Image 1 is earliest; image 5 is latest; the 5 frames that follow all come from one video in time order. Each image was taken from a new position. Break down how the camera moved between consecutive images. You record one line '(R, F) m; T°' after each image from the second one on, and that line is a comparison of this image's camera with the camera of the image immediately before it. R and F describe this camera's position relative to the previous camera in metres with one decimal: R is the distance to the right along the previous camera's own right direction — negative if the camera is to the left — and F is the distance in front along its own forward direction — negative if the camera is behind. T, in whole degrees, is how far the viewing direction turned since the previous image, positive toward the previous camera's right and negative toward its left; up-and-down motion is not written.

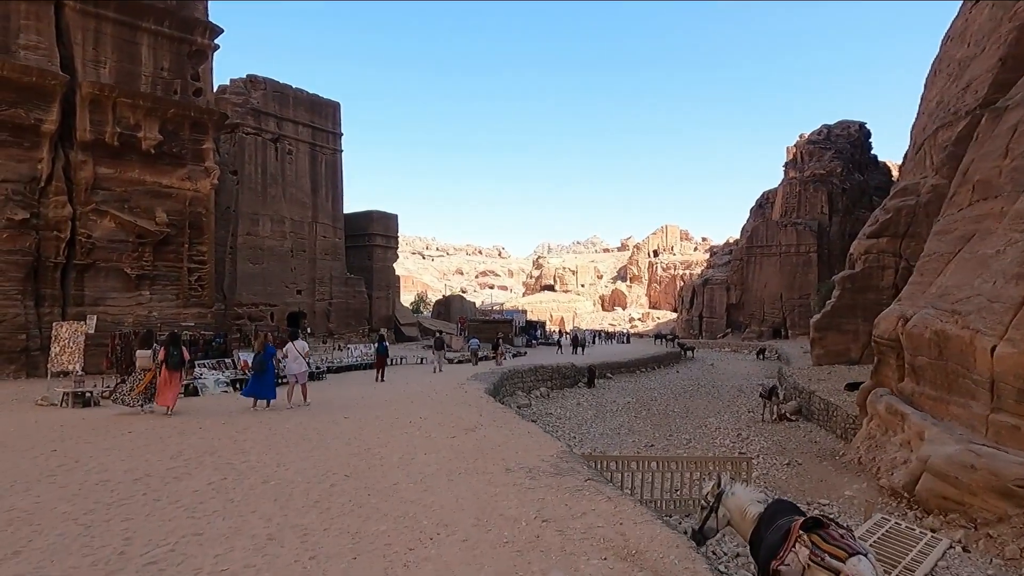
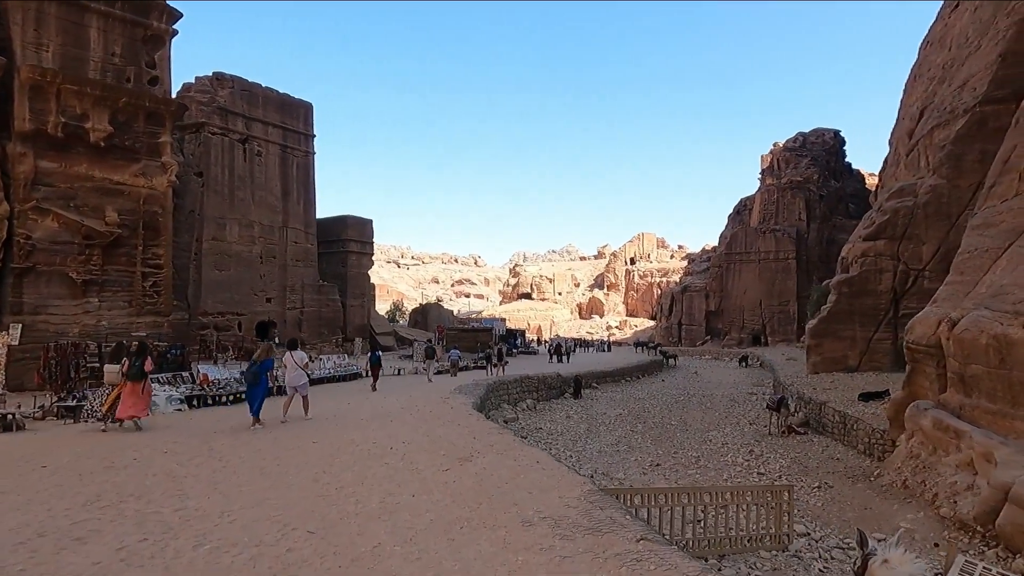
(-0.3, +1.2) m; +2°
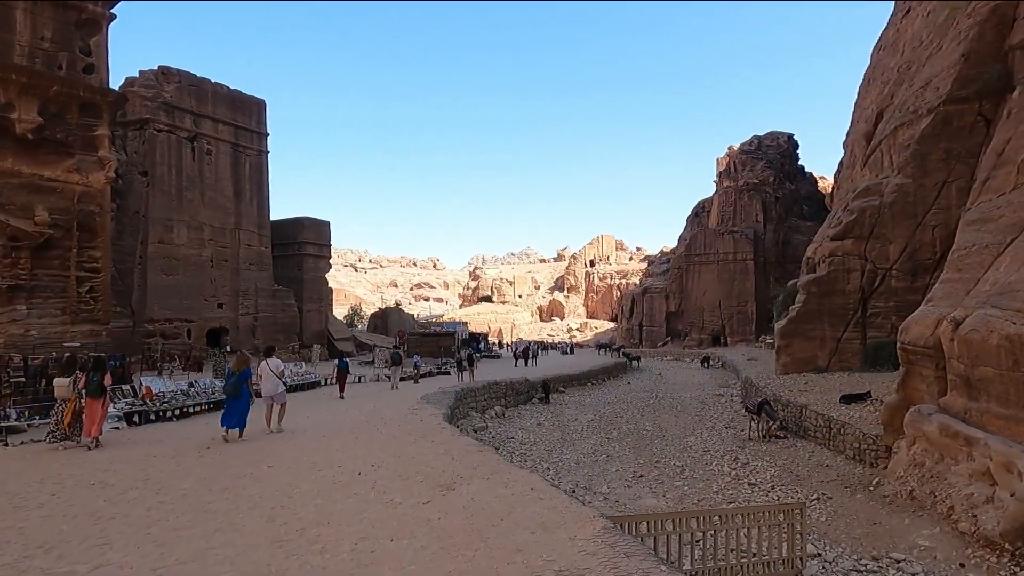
(-0.2, +0.8) m; +4°
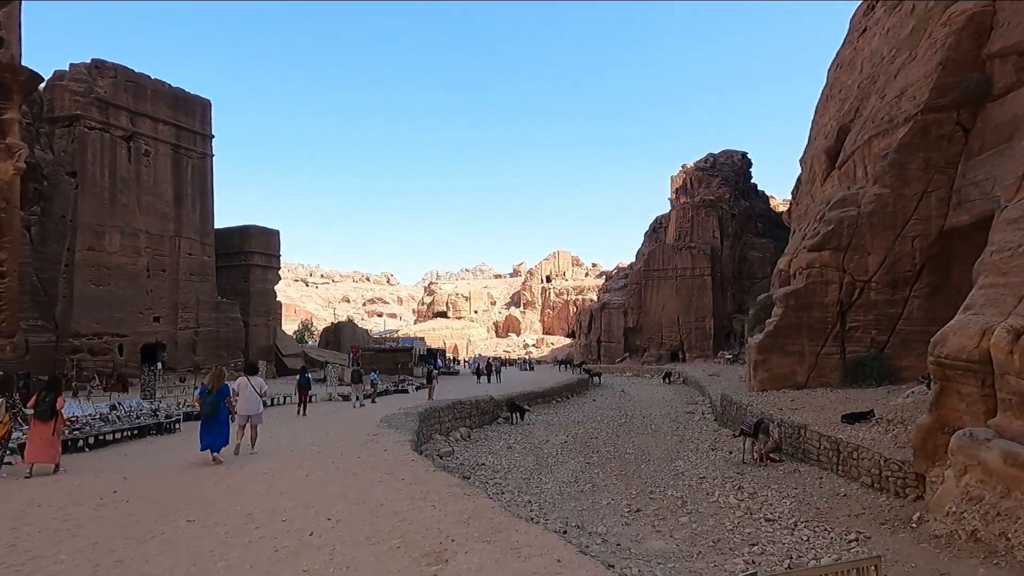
(-0.4, +1.4) m; +4°
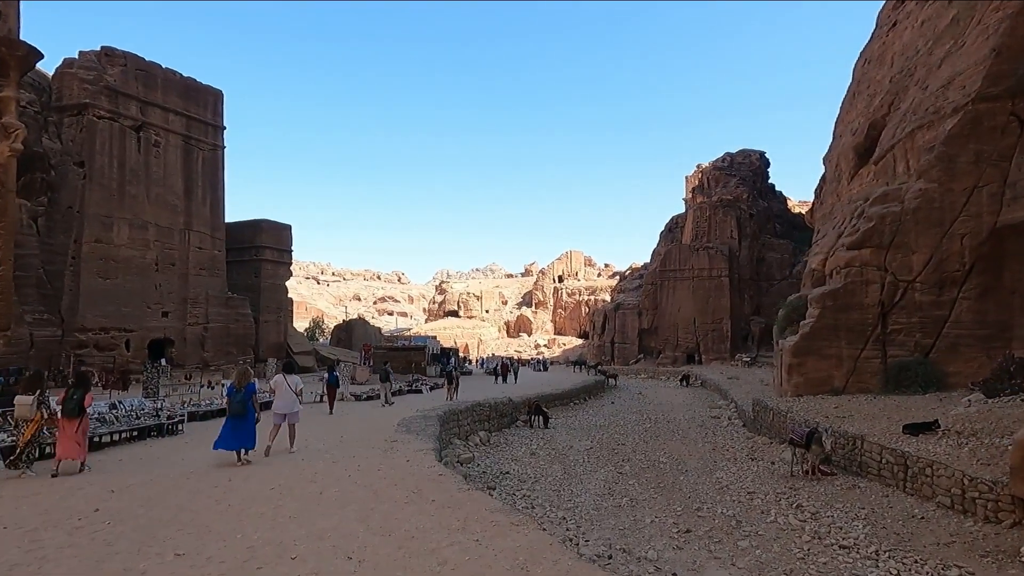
(-0.3, +1.0) m; -1°
